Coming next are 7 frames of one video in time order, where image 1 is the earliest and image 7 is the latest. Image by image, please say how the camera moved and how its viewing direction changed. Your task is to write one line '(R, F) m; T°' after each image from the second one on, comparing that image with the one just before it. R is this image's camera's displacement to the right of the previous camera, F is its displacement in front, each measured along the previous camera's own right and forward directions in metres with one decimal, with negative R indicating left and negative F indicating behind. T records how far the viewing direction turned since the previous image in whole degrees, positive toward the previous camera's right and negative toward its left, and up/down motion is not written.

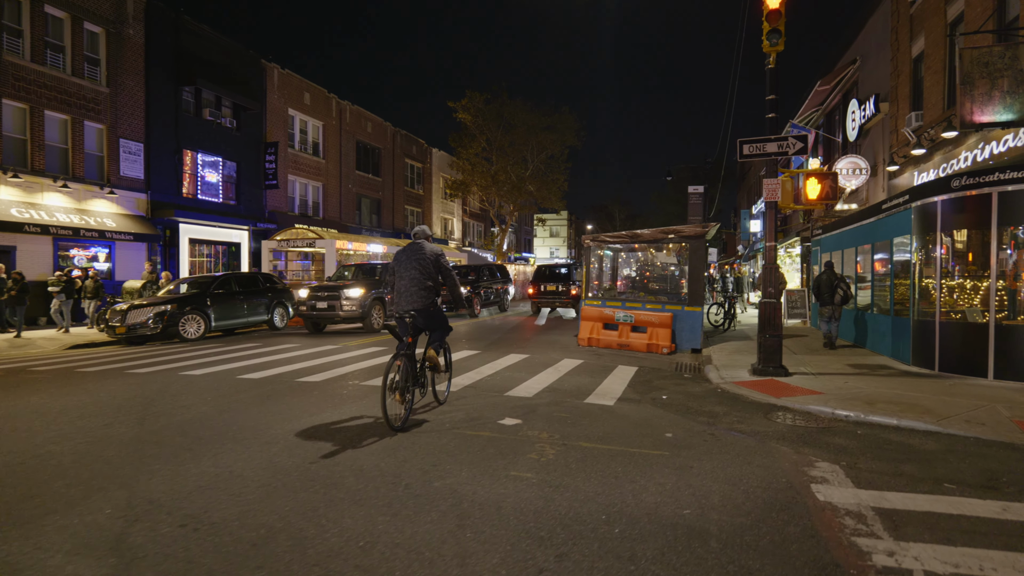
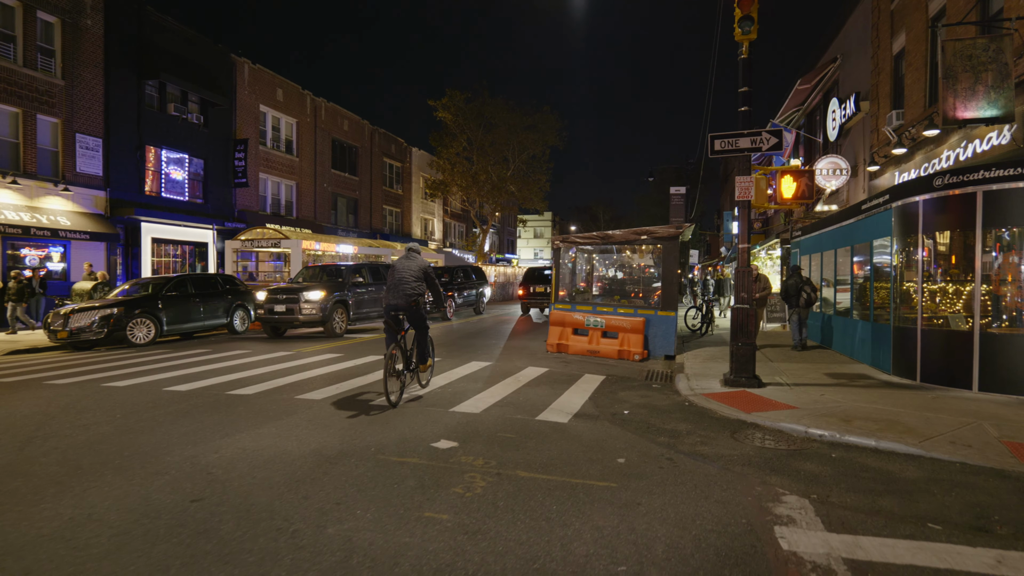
(+0.4, +0.6) m; +1°
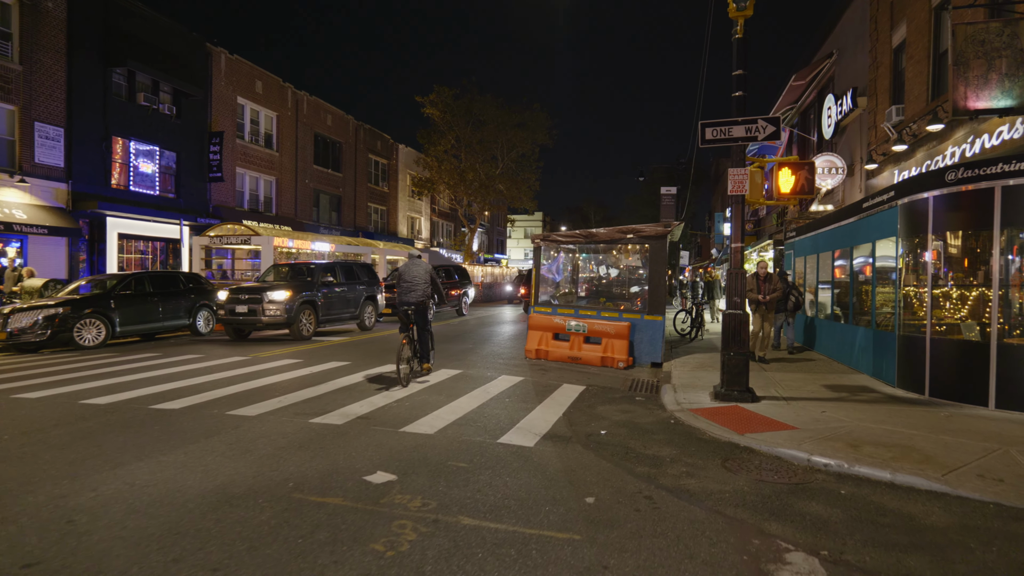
(+0.3, +0.8) m; +1°
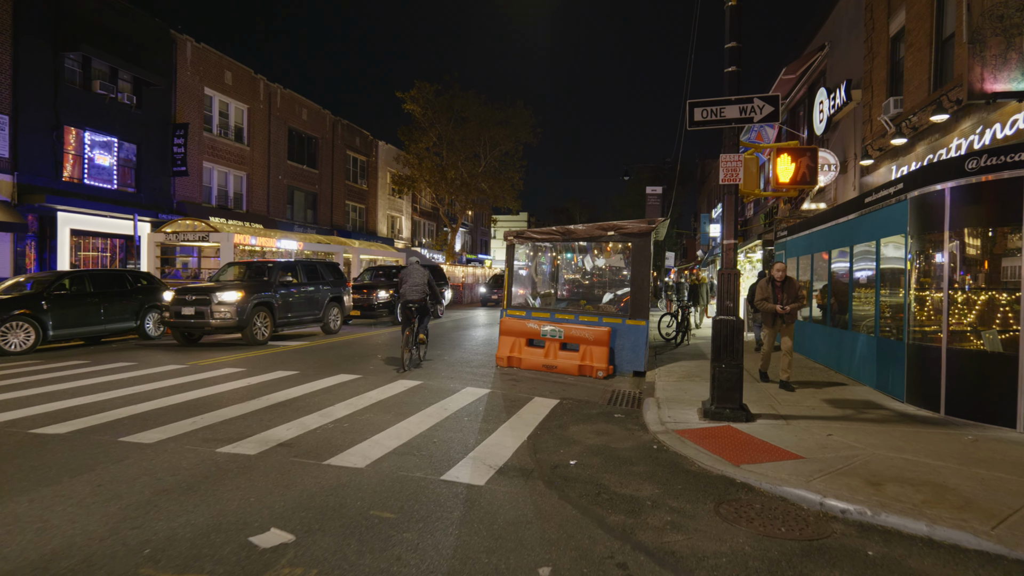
(+0.3, +1.0) m; +1°
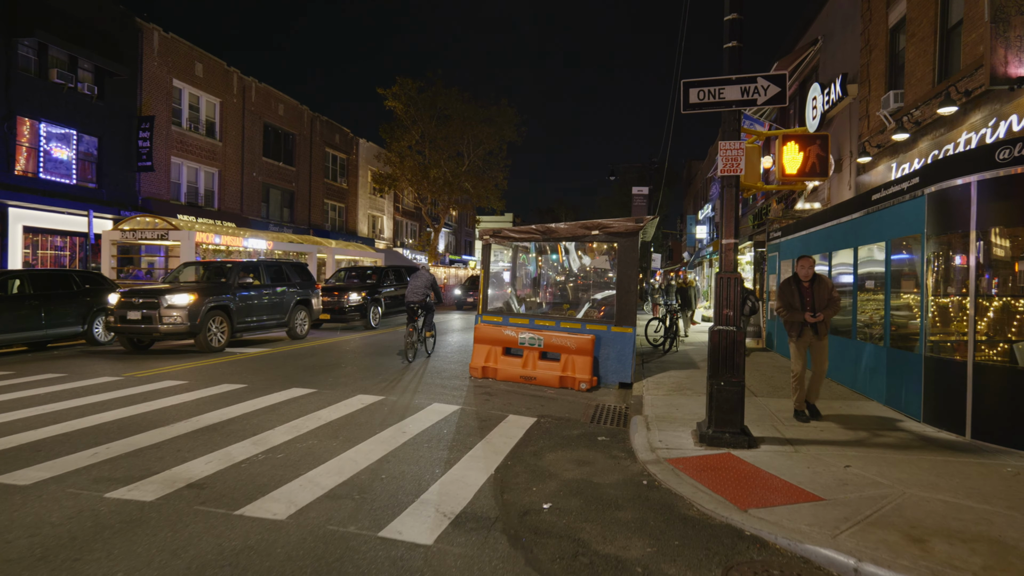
(+0.2, +0.9) m; +1°
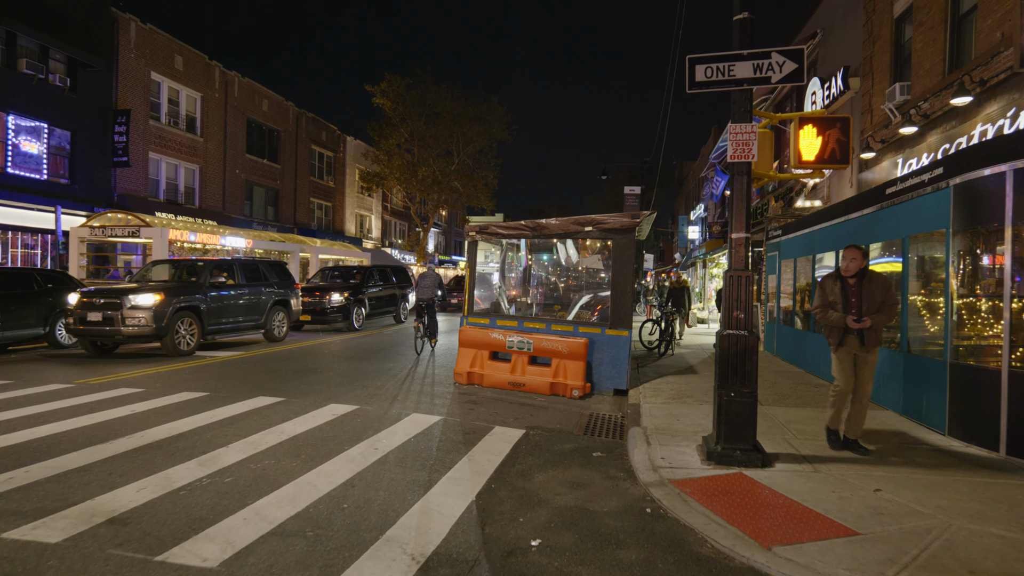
(0.0, +0.6) m; +1°
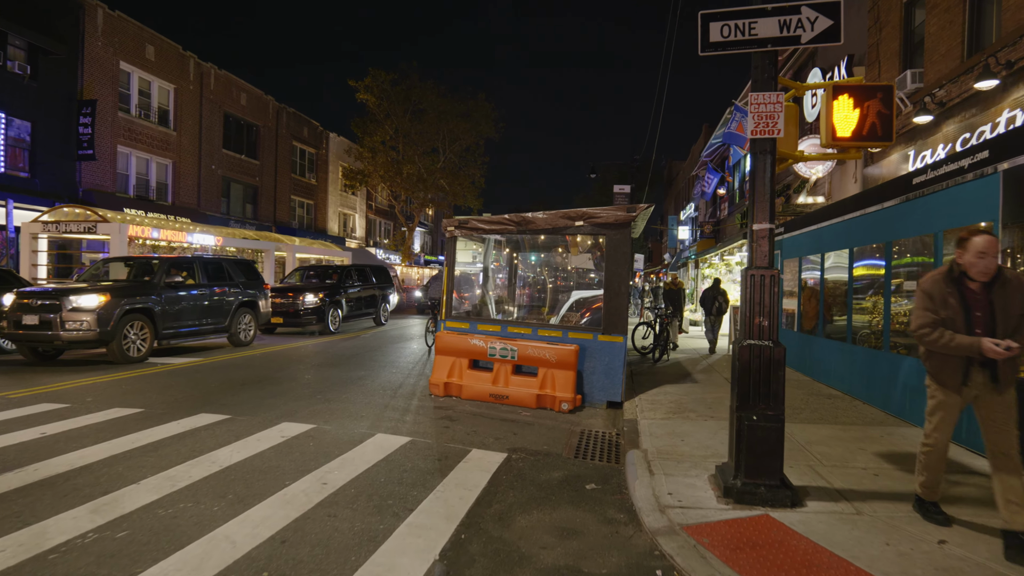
(+0.1, +0.9) m; +1°
